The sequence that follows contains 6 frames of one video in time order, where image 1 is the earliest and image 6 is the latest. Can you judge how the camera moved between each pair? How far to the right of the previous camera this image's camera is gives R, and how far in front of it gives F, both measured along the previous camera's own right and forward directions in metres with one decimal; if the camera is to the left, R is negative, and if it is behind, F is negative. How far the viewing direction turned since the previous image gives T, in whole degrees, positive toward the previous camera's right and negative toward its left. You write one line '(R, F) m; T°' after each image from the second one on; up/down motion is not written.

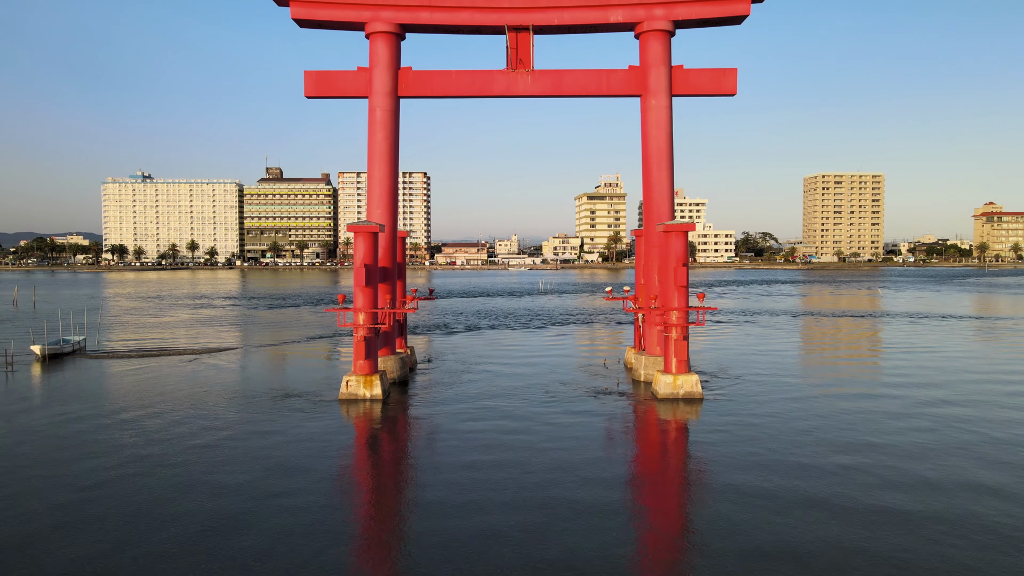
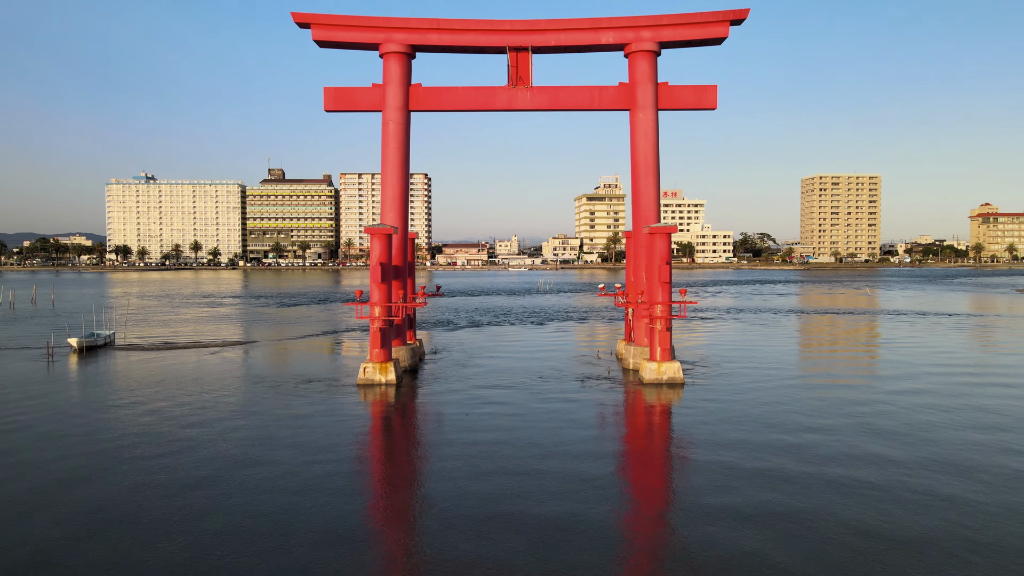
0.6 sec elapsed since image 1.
(0.0, -1.0) m; 0°
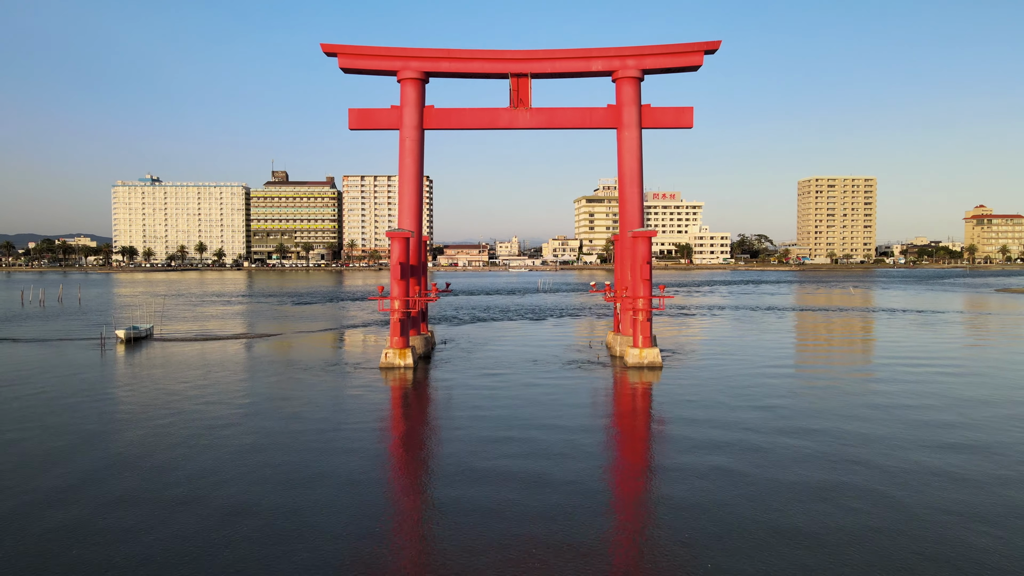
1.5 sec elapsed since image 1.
(0.0, -1.5) m; 0°
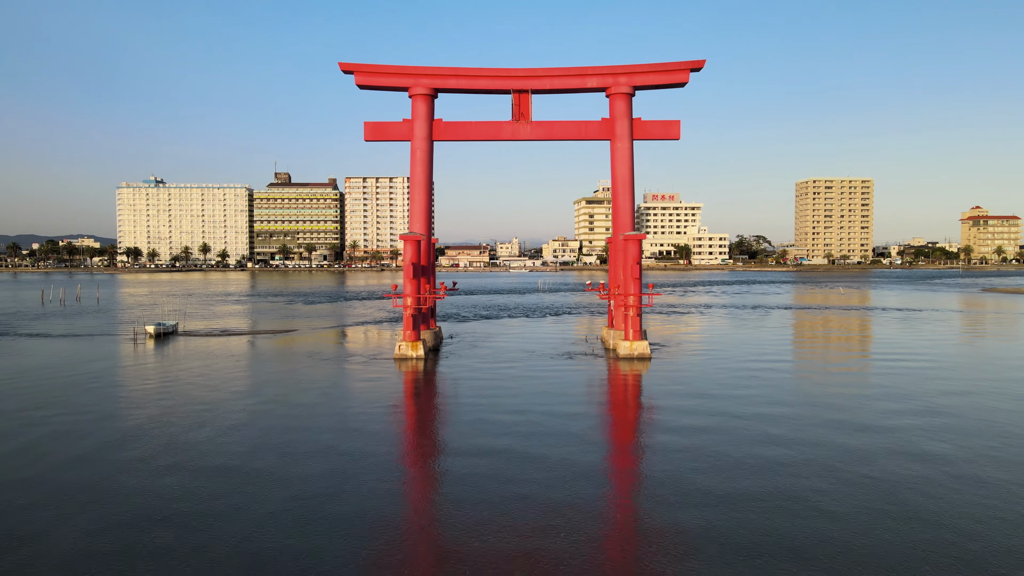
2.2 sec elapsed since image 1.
(0.0, -1.1) m; 0°
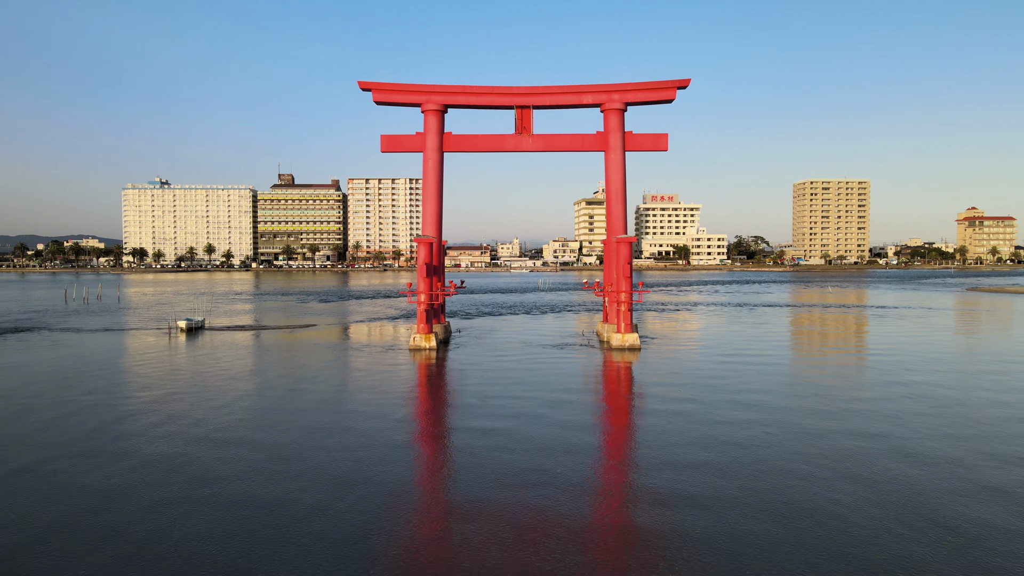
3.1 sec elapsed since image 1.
(-0.1, -1.3) m; 0°
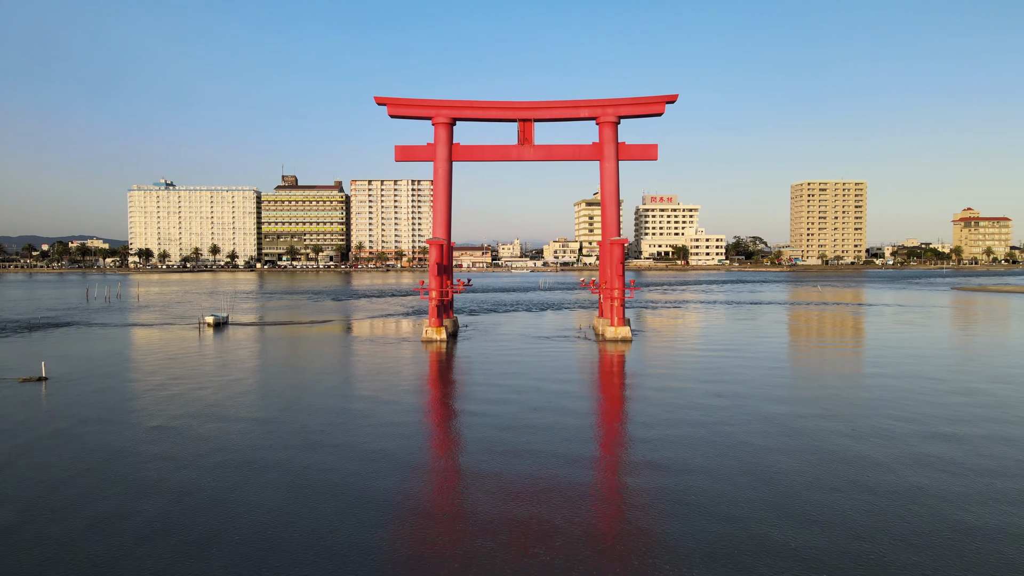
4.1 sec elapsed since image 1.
(-0.1, -1.3) m; 0°
